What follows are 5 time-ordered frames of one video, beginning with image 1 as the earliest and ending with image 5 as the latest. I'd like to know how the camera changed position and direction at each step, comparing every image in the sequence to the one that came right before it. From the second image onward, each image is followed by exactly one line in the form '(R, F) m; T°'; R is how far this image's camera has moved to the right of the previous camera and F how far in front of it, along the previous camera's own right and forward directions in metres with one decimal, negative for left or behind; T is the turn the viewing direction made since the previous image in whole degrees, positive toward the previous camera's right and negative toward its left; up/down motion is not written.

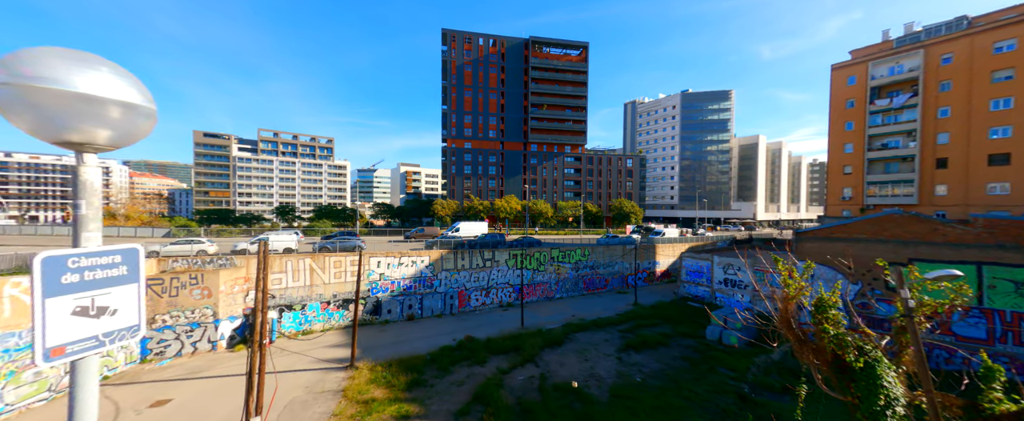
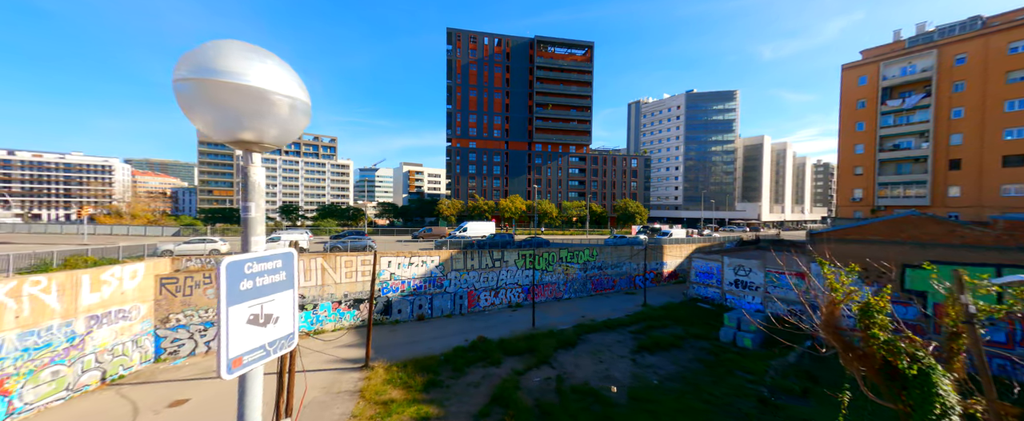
(-0.6, +0.1) m; 0°
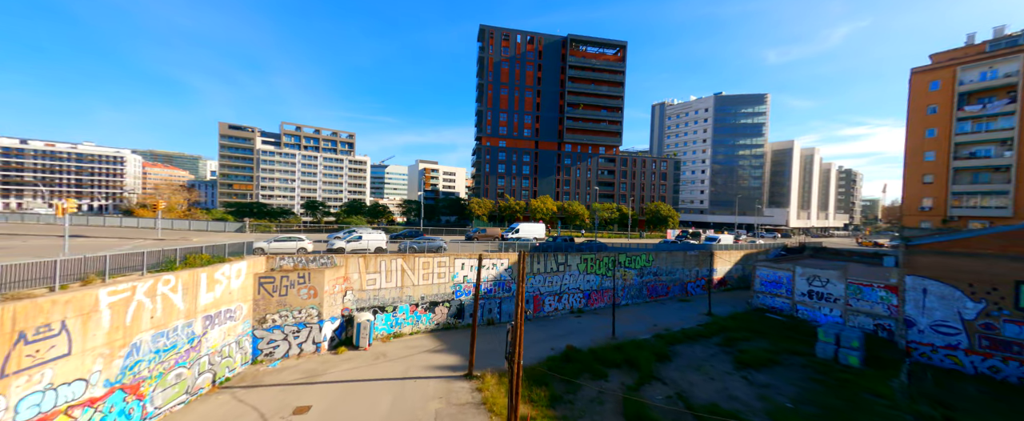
(-4.1, +0.6) m; -1°
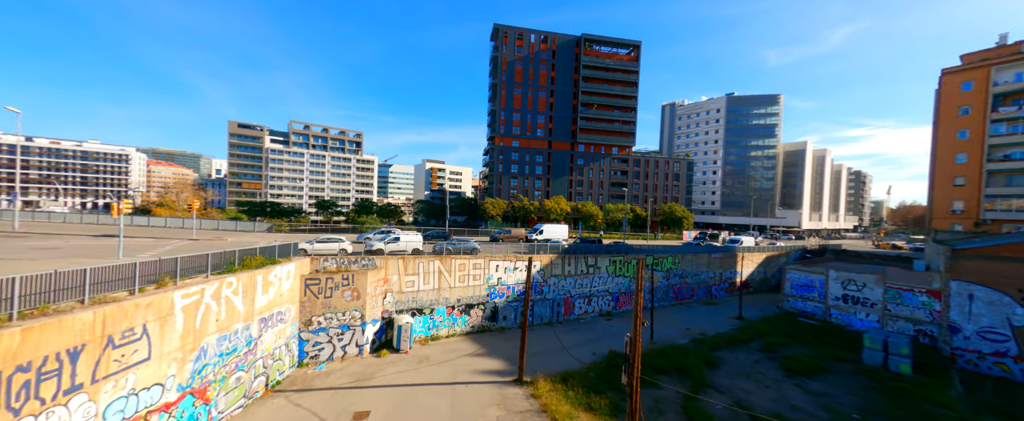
(-1.8, +0.2) m; -1°
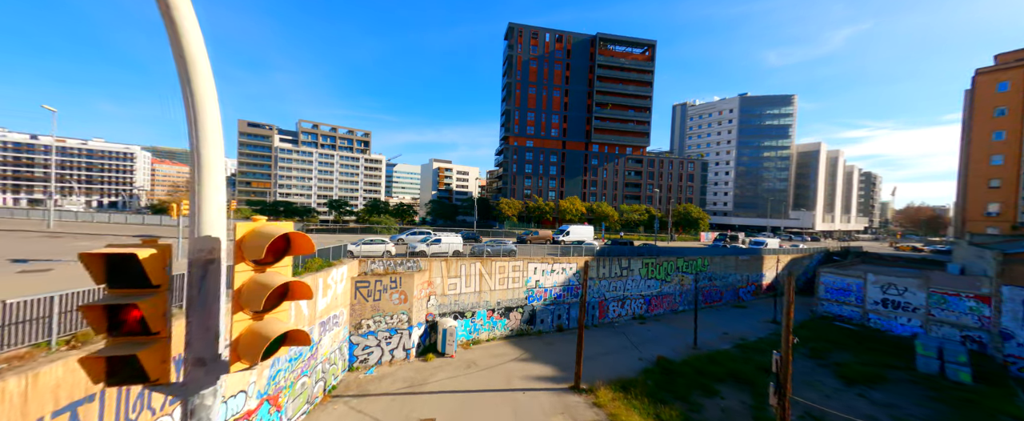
(-2.0, +0.3) m; -1°
